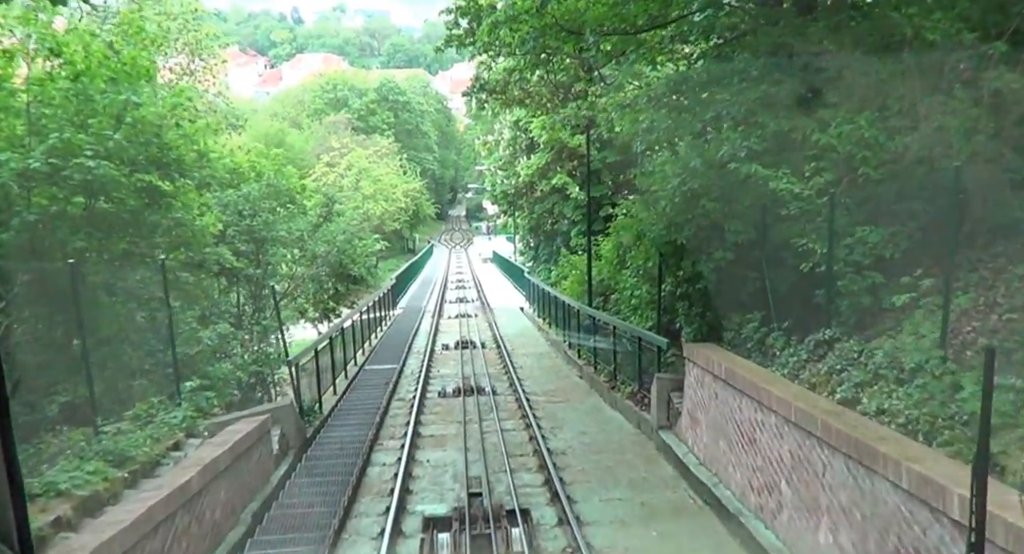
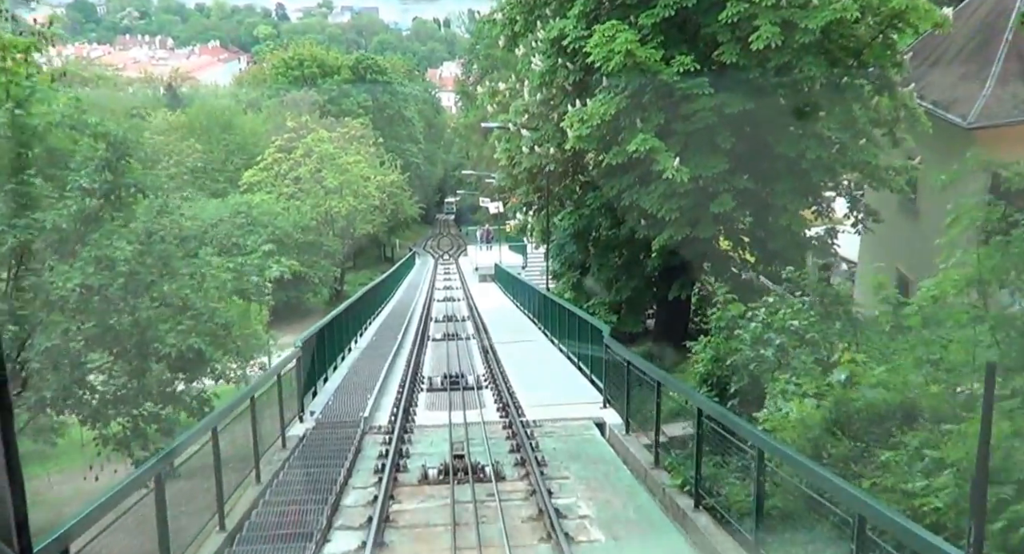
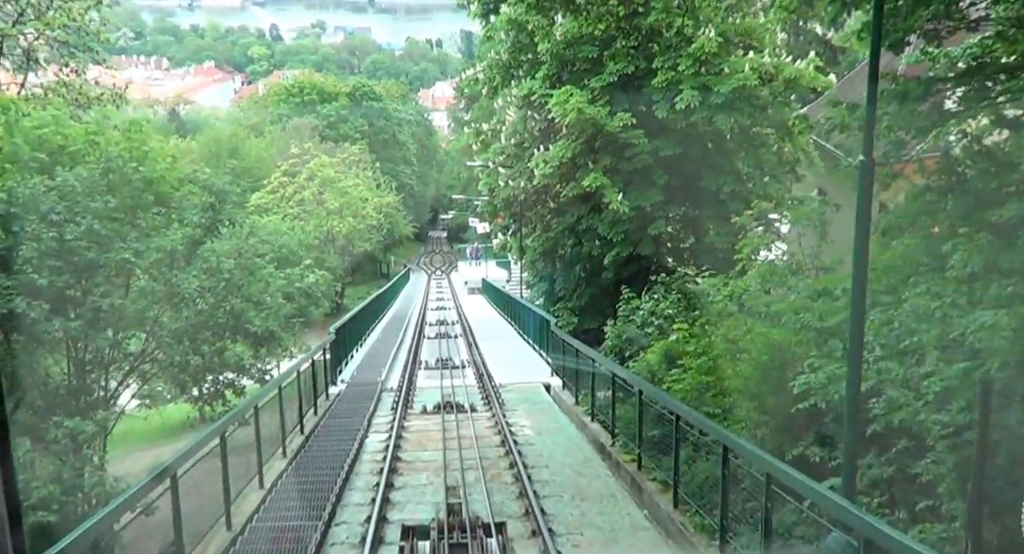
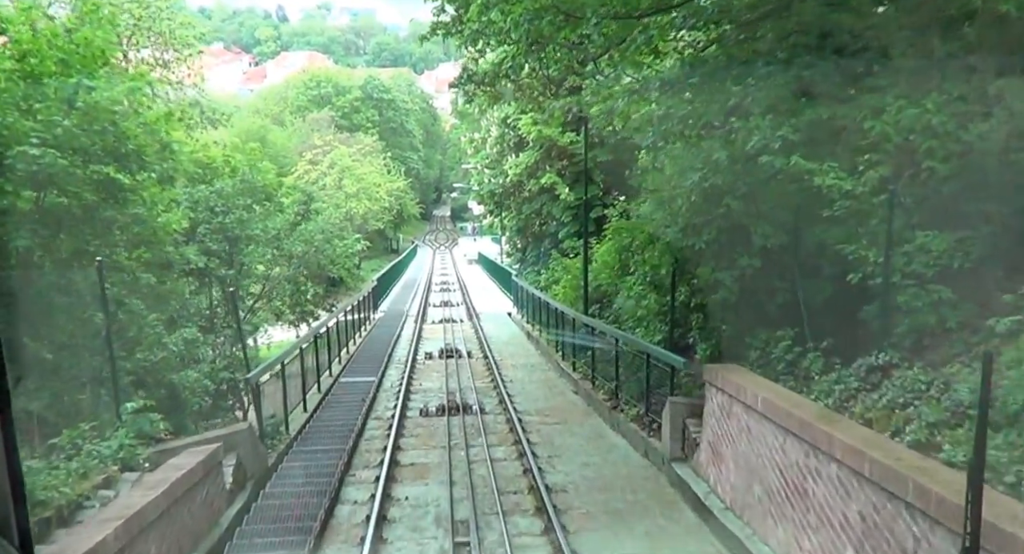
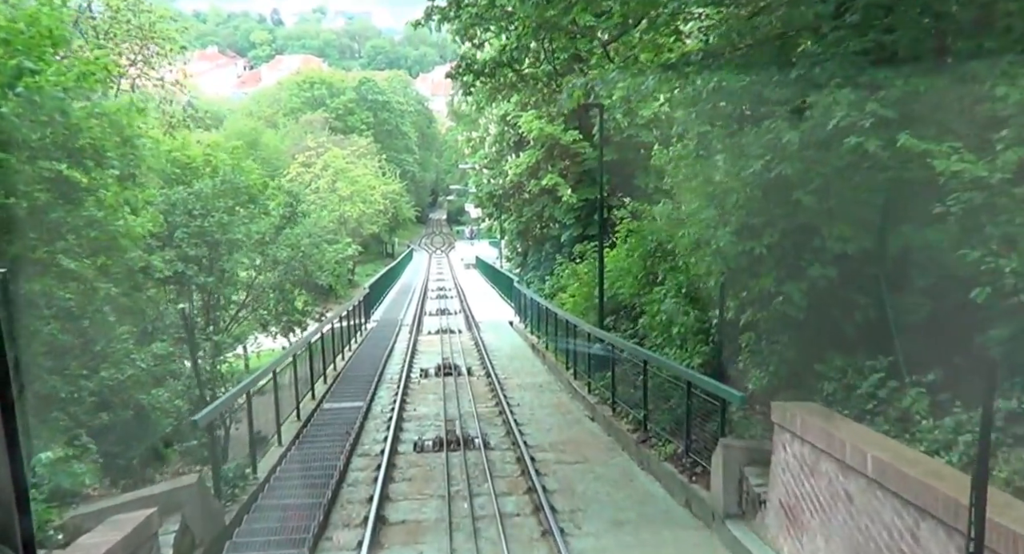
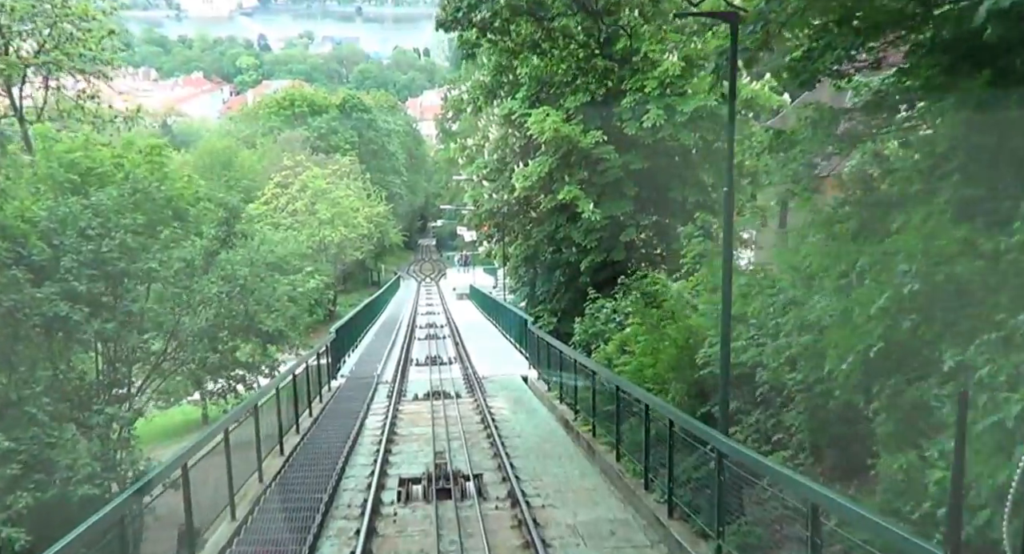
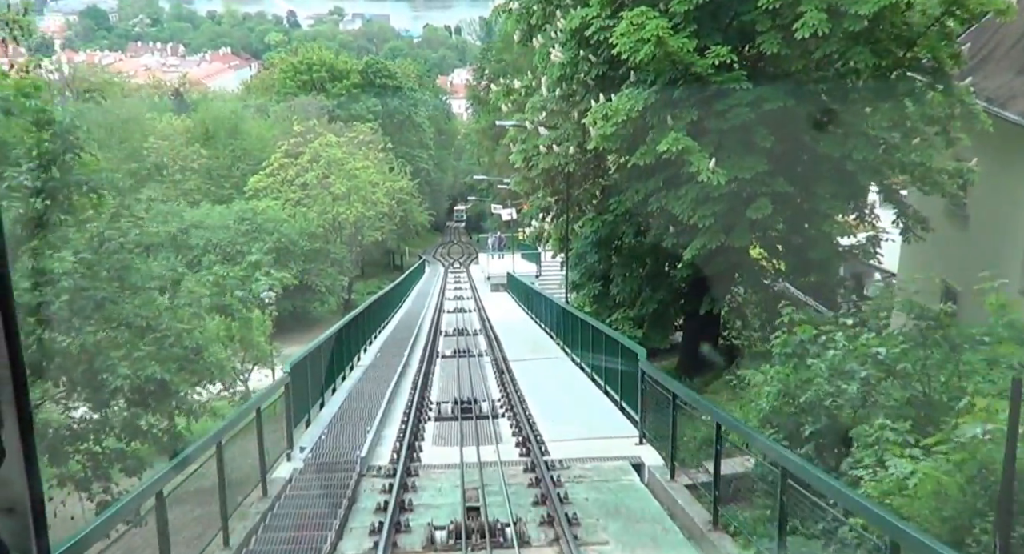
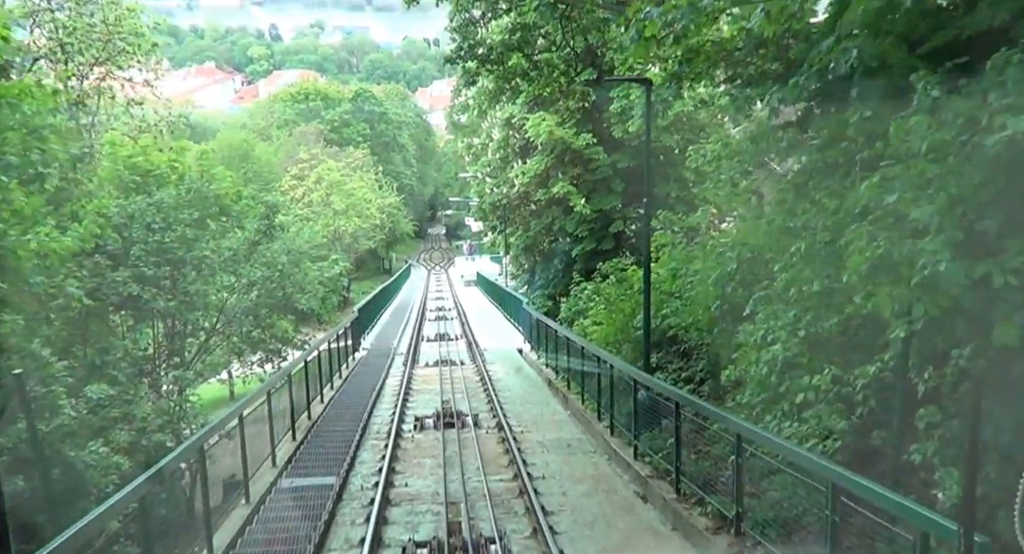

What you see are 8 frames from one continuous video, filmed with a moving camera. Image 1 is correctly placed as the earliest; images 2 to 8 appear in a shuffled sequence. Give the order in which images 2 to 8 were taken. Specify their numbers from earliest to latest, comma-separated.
4, 5, 8, 6, 3, 2, 7
